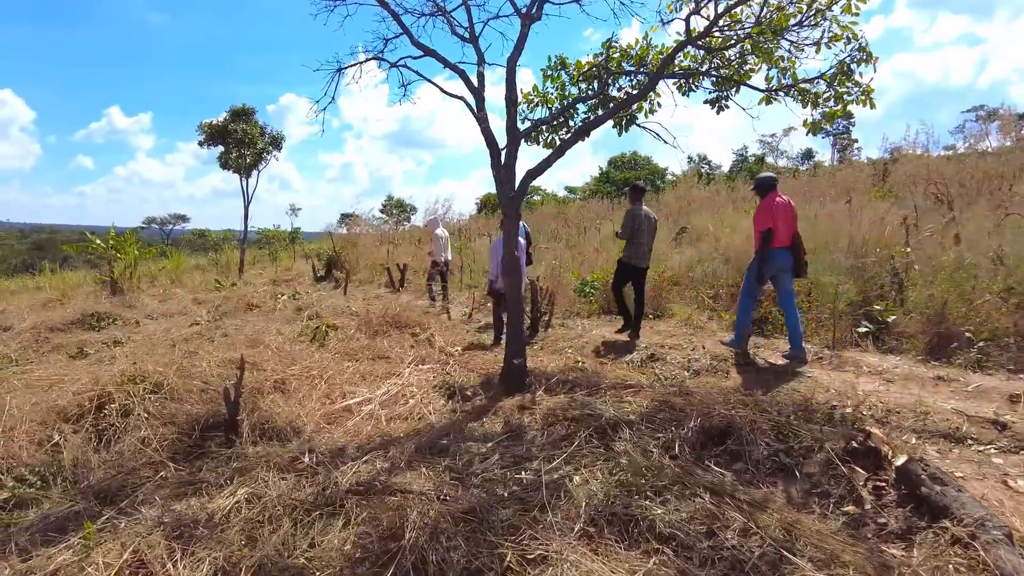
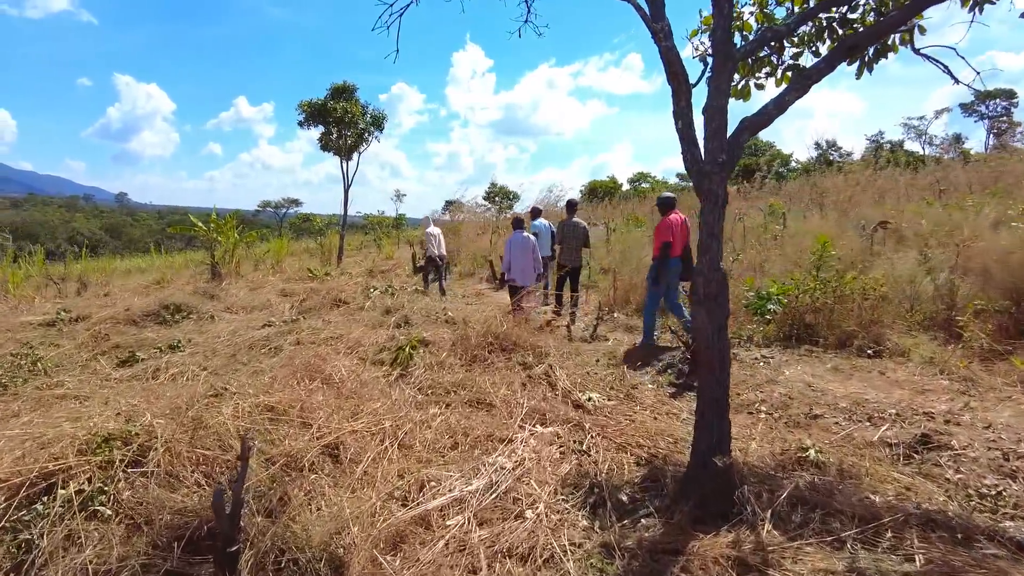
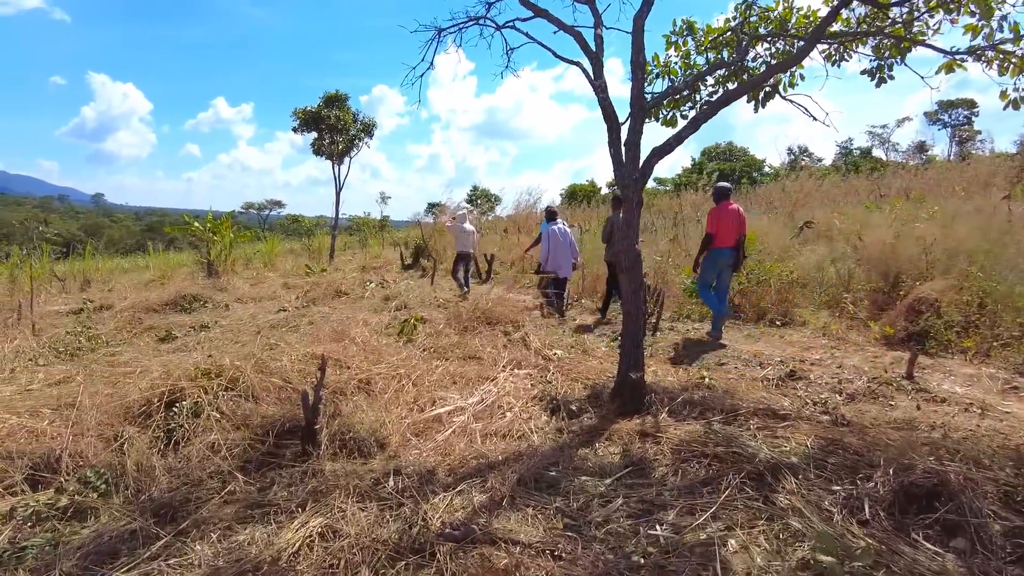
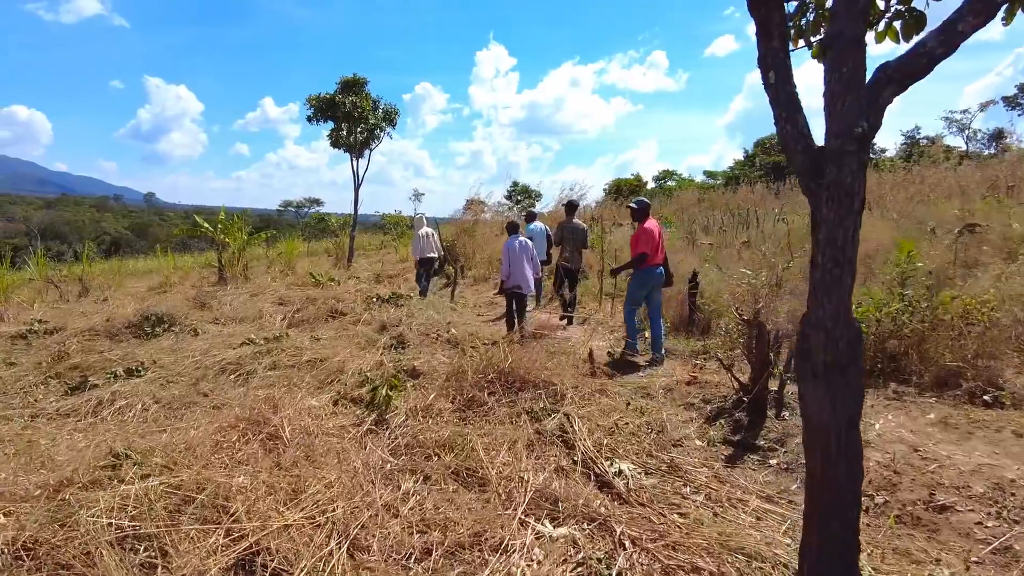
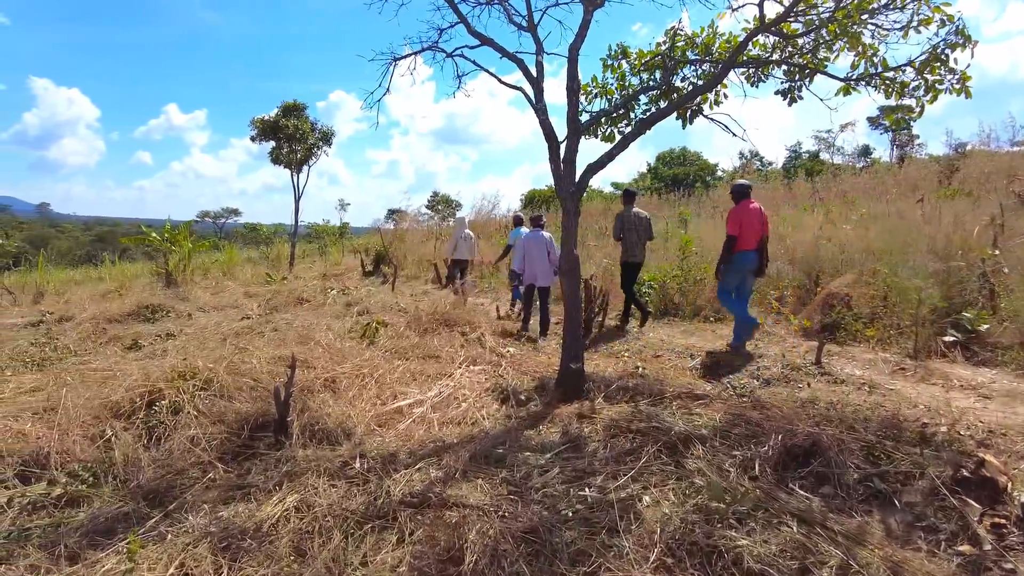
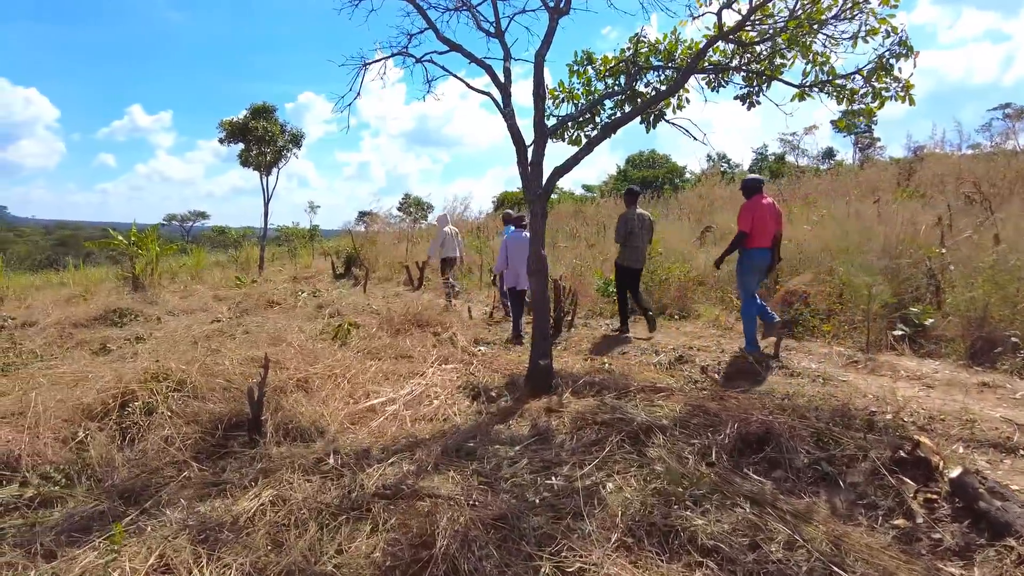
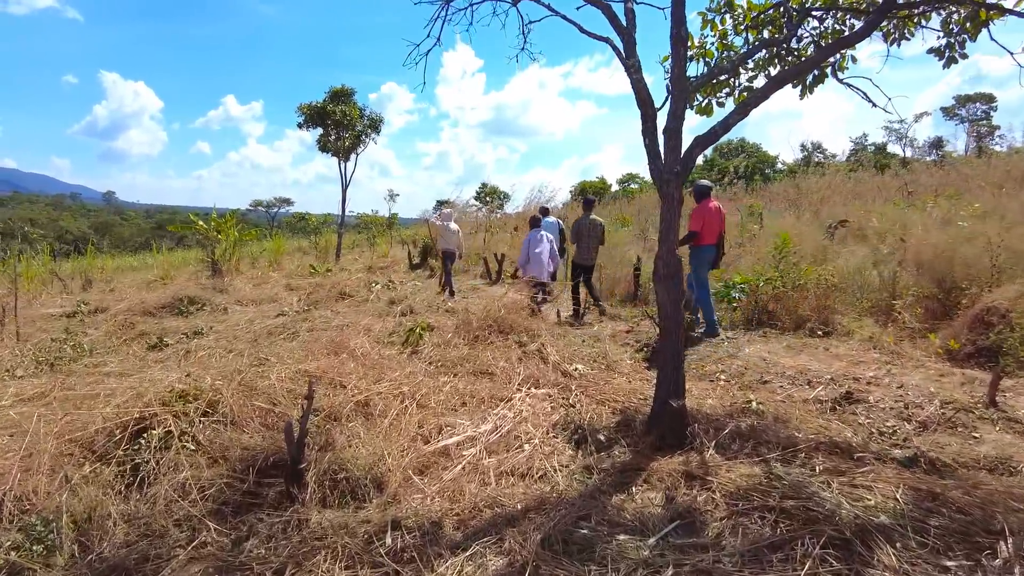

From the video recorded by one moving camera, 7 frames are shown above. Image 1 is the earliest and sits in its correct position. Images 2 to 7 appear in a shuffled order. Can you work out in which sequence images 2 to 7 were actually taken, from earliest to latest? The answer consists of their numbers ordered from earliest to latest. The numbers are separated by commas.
6, 5, 3, 7, 2, 4
